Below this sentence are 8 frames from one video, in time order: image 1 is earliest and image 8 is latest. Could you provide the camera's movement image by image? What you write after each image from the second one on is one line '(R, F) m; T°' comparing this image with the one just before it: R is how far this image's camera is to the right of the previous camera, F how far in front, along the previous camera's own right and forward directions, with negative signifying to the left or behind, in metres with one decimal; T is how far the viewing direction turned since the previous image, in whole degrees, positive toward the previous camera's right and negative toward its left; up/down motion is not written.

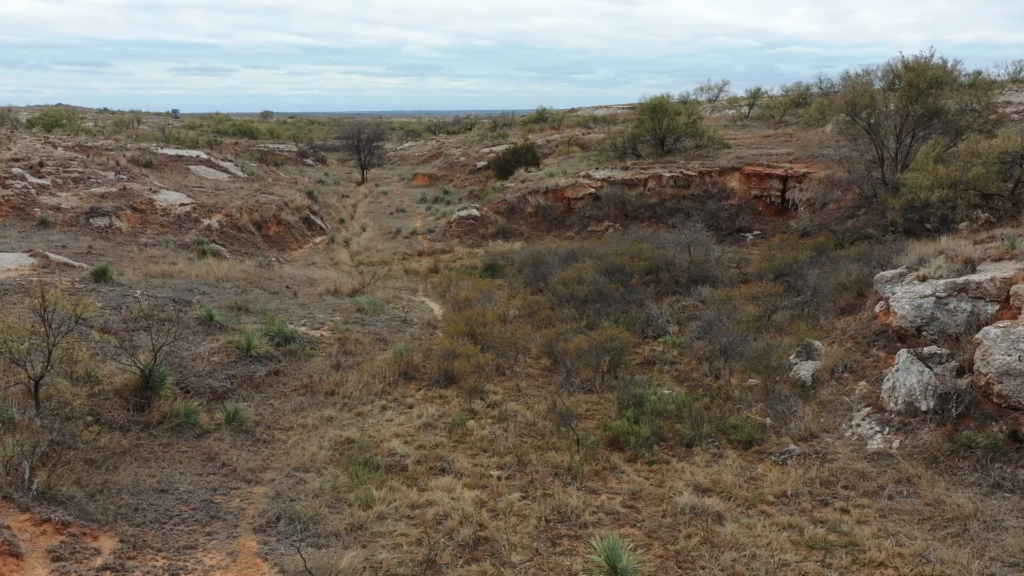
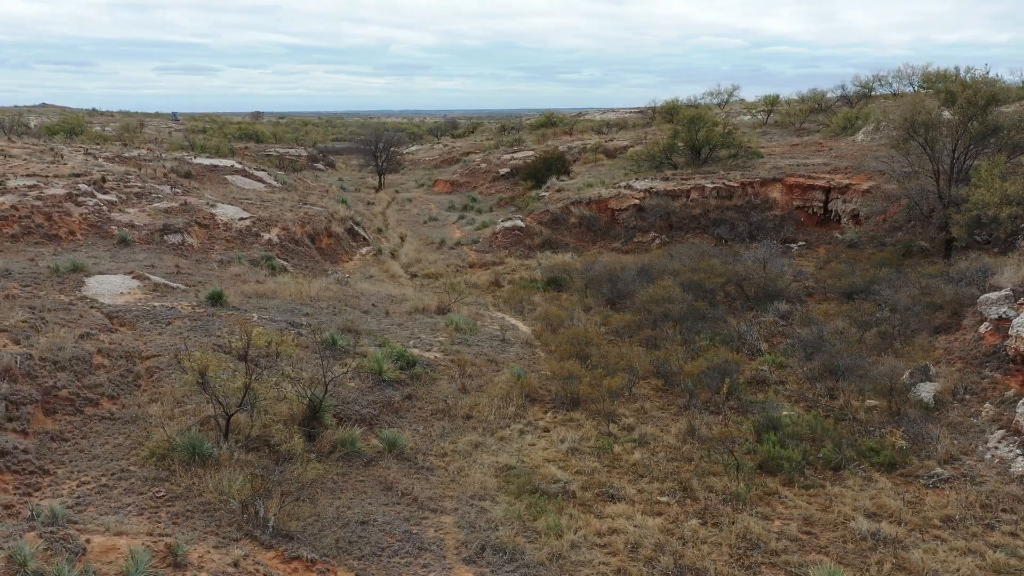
(-1.3, -0.2) m; +1°
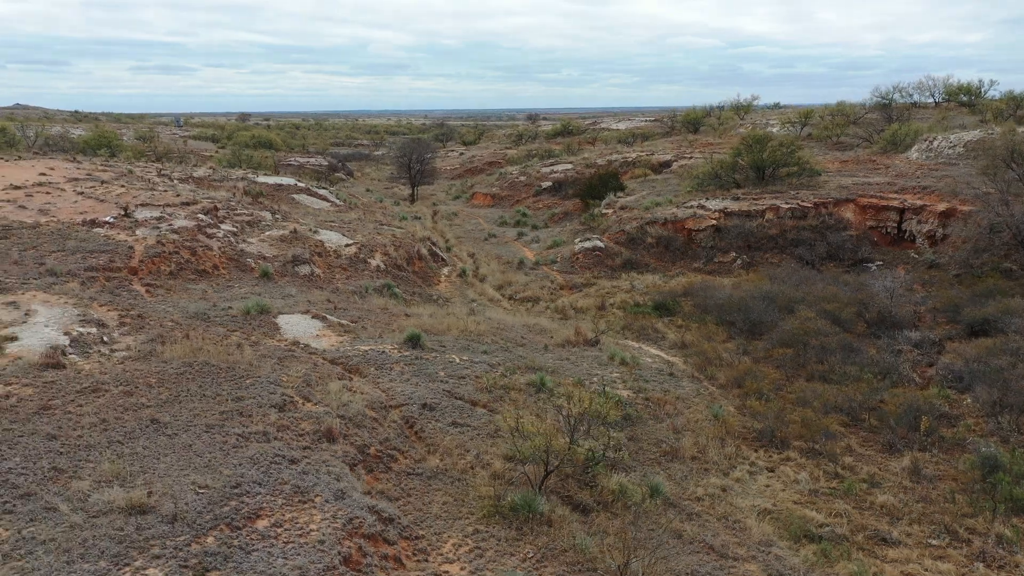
(-2.3, -0.3) m; +1°
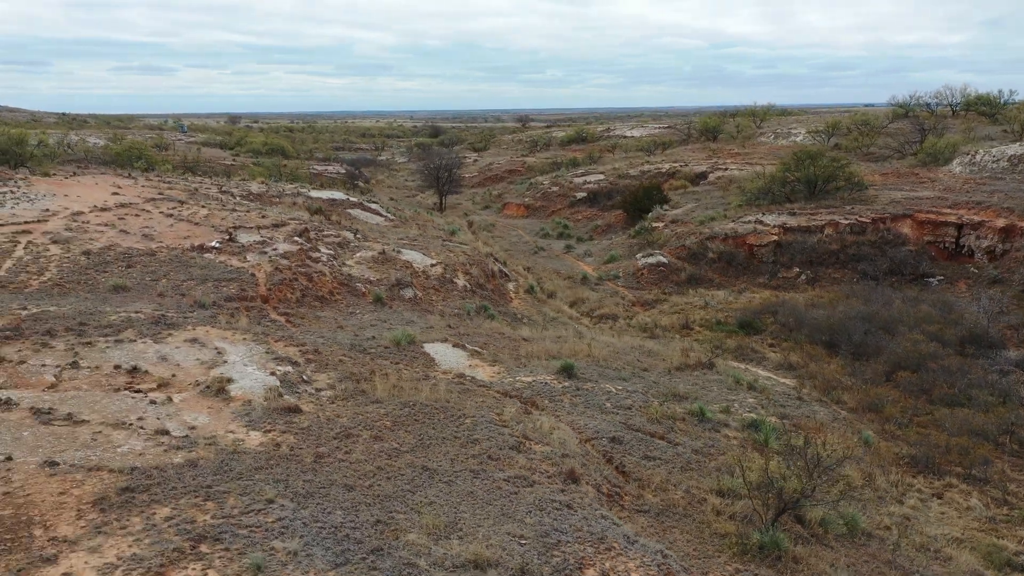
(-1.9, -0.2) m; +1°
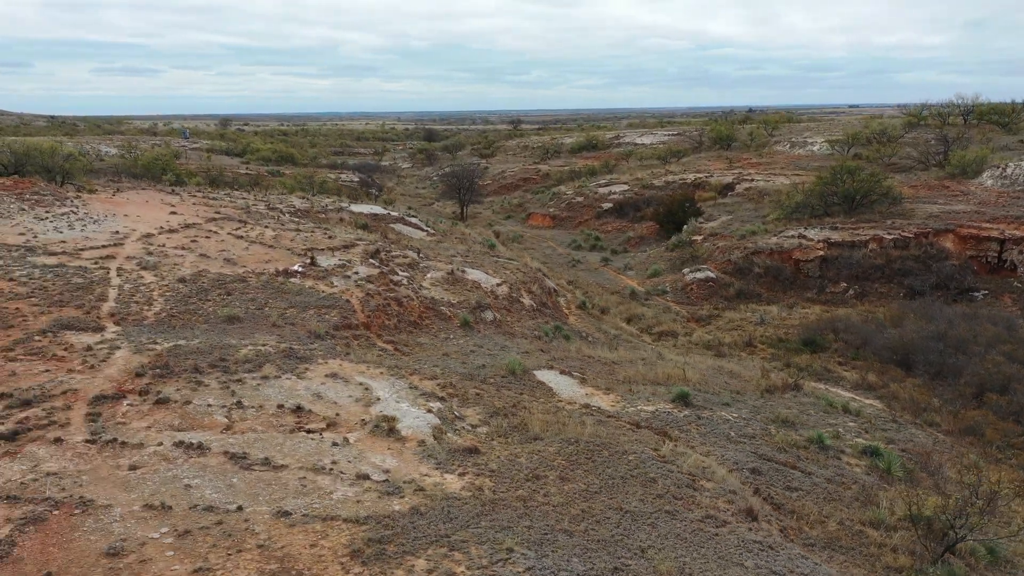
(-1.5, -0.2) m; +1°
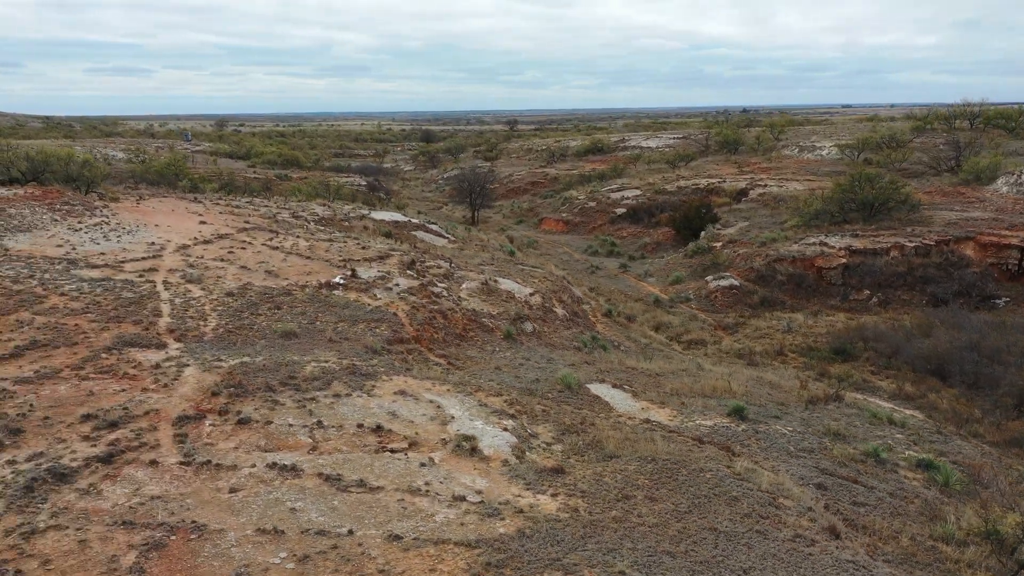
(-0.8, -0.1) m; 0°
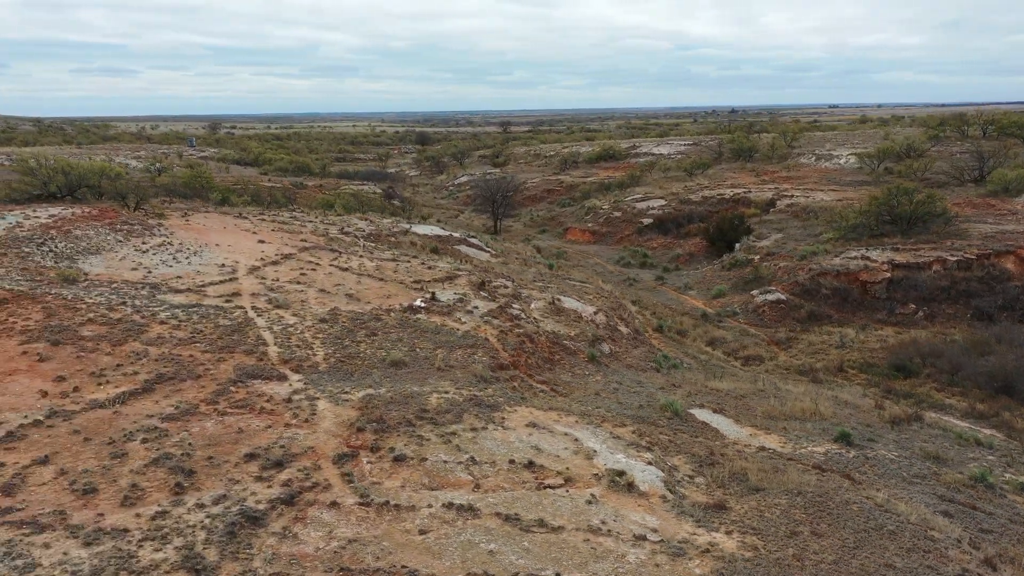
(-1.5, -0.2) m; +1°
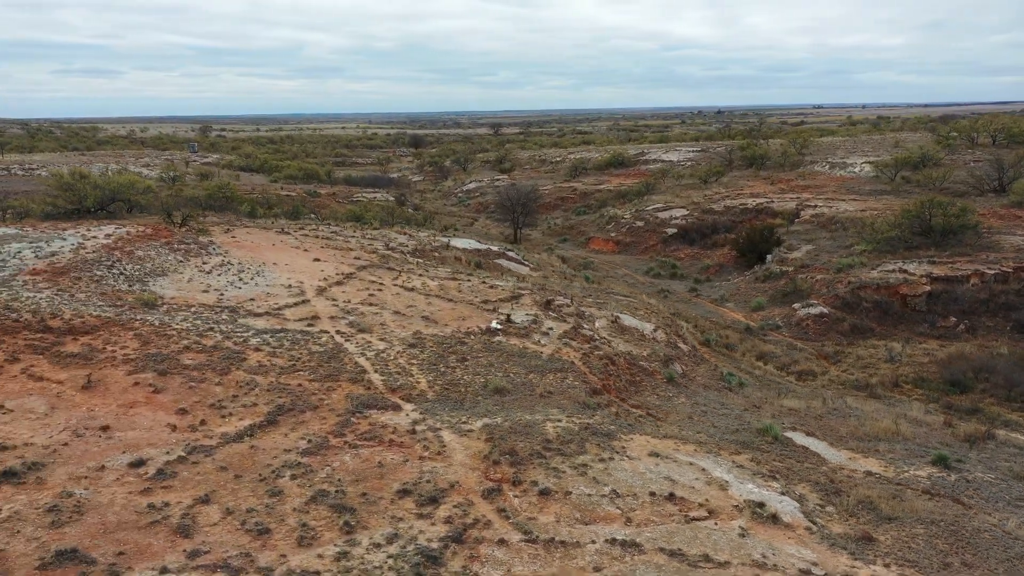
(-1.5, -0.2) m; +1°
